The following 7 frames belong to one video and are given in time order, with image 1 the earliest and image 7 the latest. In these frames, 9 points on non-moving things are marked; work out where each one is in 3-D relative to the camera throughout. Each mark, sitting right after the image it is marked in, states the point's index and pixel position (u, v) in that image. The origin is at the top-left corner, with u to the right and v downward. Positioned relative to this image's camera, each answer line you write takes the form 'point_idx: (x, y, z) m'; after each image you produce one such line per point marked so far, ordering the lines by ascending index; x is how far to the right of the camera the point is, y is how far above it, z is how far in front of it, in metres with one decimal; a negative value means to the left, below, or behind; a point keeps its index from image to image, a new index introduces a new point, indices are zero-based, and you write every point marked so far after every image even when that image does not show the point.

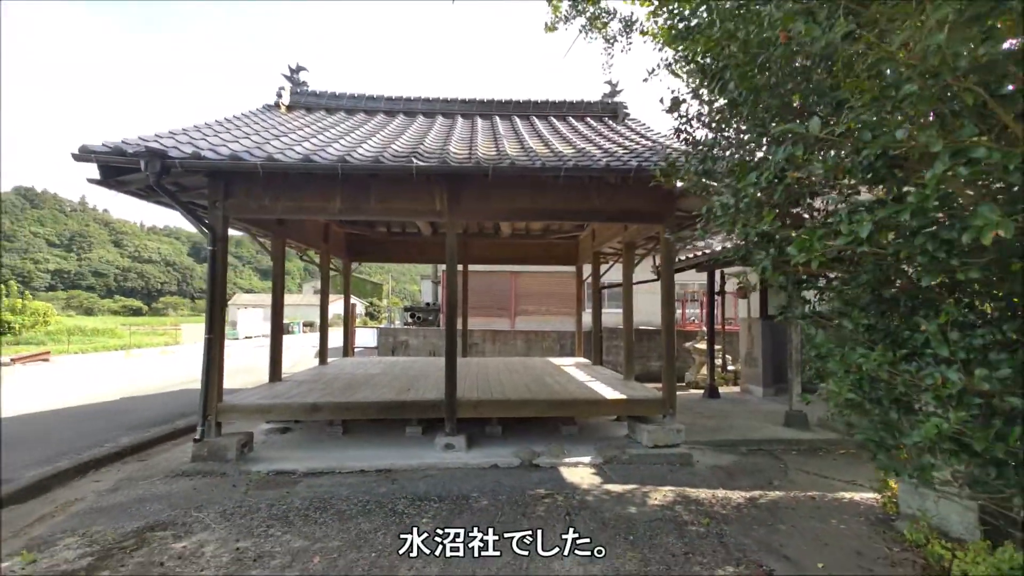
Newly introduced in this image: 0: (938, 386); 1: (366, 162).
0: (+1.5, -0.3, +1.6) m
1: (-1.4, +1.2, +4.3) m
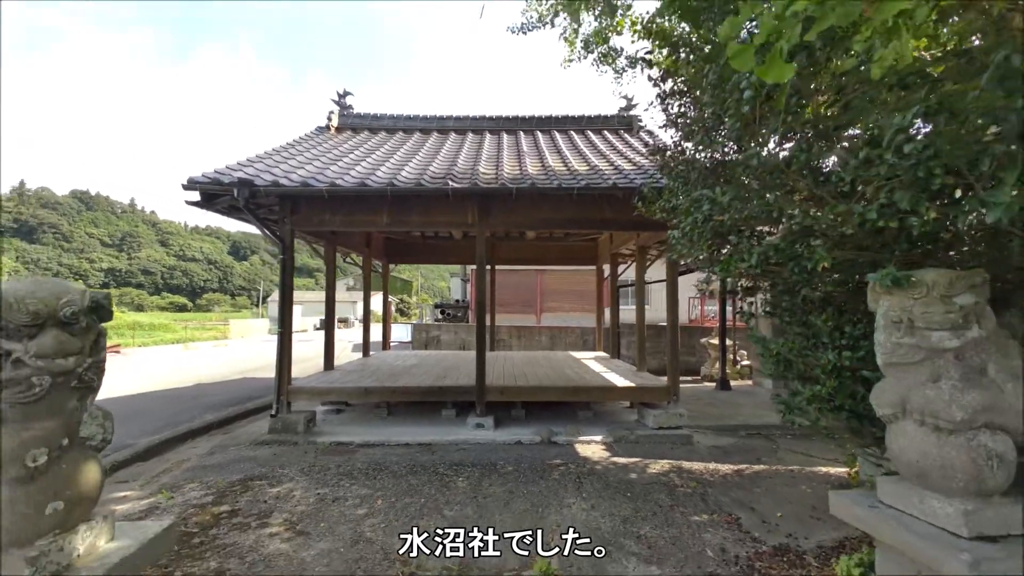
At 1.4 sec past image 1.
0: (+1.6, -0.4, +2.3) m
1: (-1.1, +1.2, +5.1) m
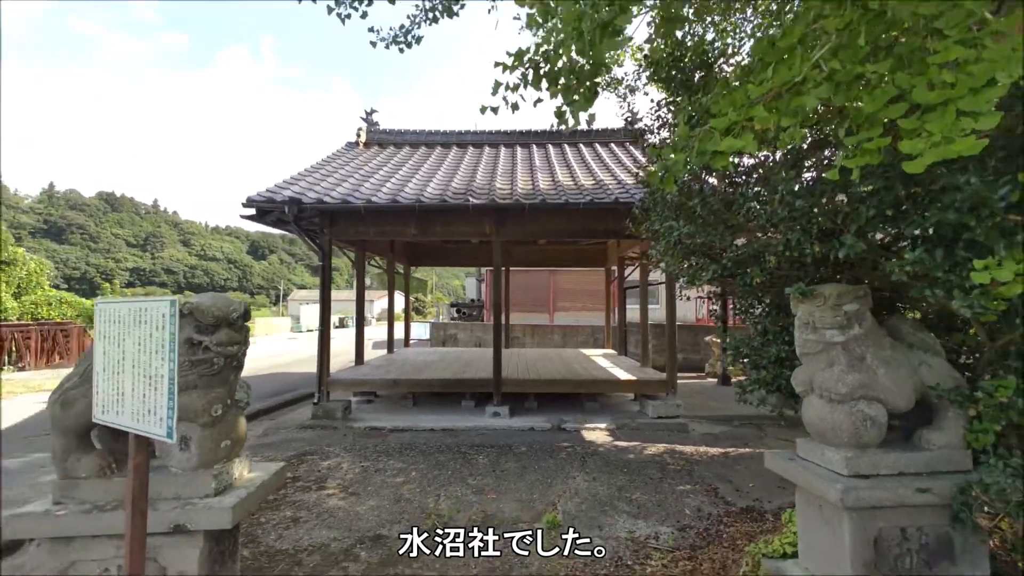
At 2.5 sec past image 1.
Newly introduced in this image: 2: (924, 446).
0: (+1.6, -0.4, +2.9) m
1: (-1.0, +1.1, +5.8) m
2: (+2.0, -0.8, +2.2) m
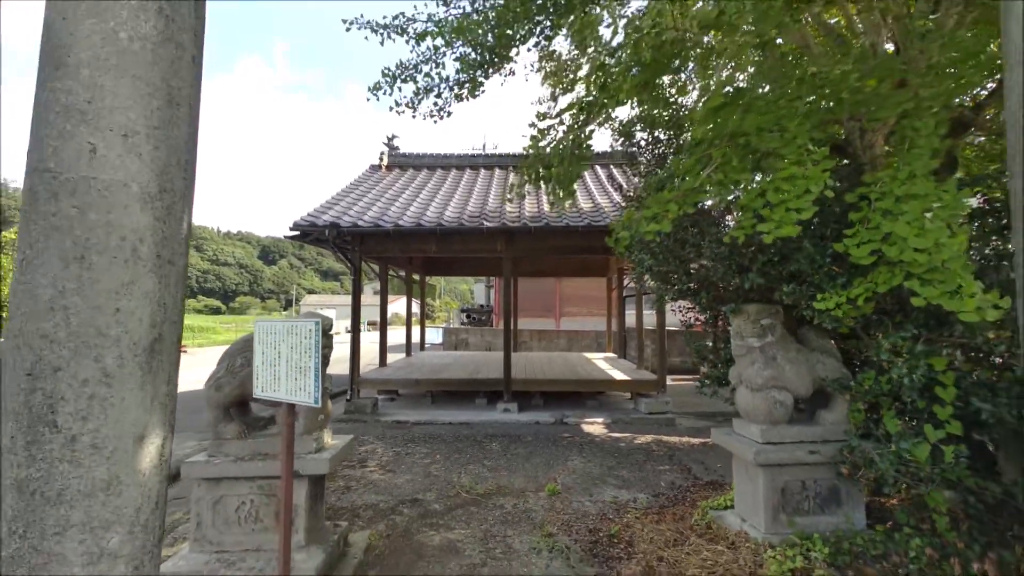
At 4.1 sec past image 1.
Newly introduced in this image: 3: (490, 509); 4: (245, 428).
0: (+1.7, -0.6, +3.7) m
1: (-0.8, +1.0, +6.7) m
2: (+2.1, -0.9, +3.0) m
3: (-0.2, -1.9, +3.9) m
4: (-1.7, -0.9, +2.9) m
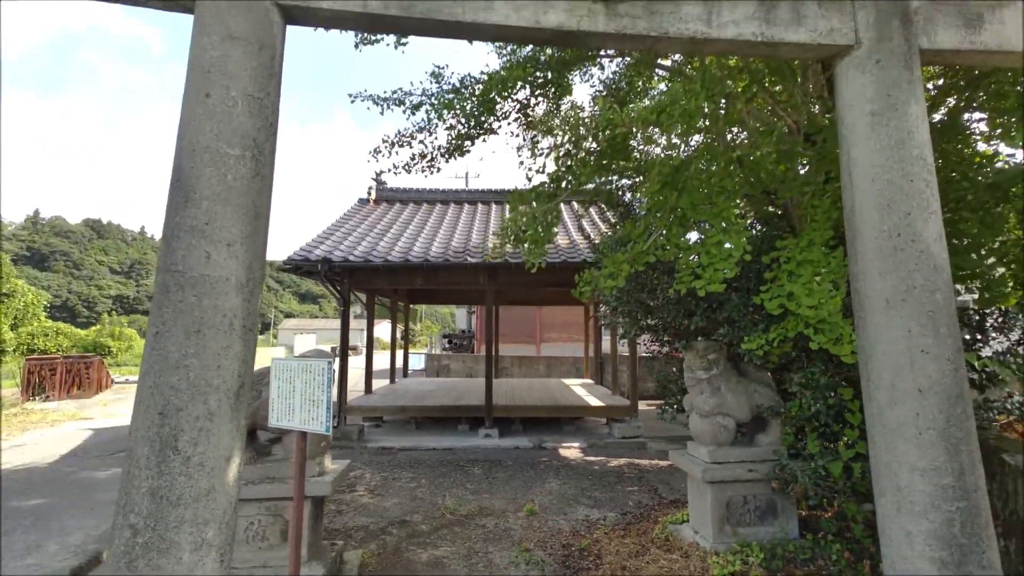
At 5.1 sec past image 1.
0: (+1.5, -0.9, +4.2) m
1: (-1.1, +0.5, +7.2) m
2: (+1.9, -1.2, +3.5) m
3: (-0.4, -2.3, +4.3) m
4: (-1.8, -1.2, +3.2) m
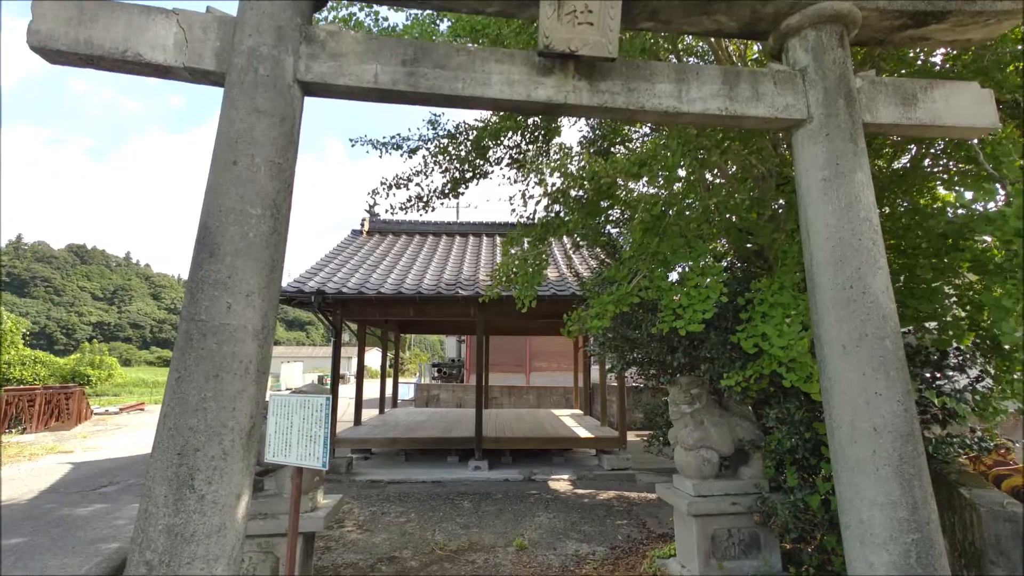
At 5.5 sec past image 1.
0: (+1.5, -1.3, +4.4) m
1: (-1.3, -0.1, +7.3) m
2: (+1.8, -1.5, +3.6) m
3: (-0.5, -2.6, +4.3) m
4: (-1.9, -1.5, +3.3) m
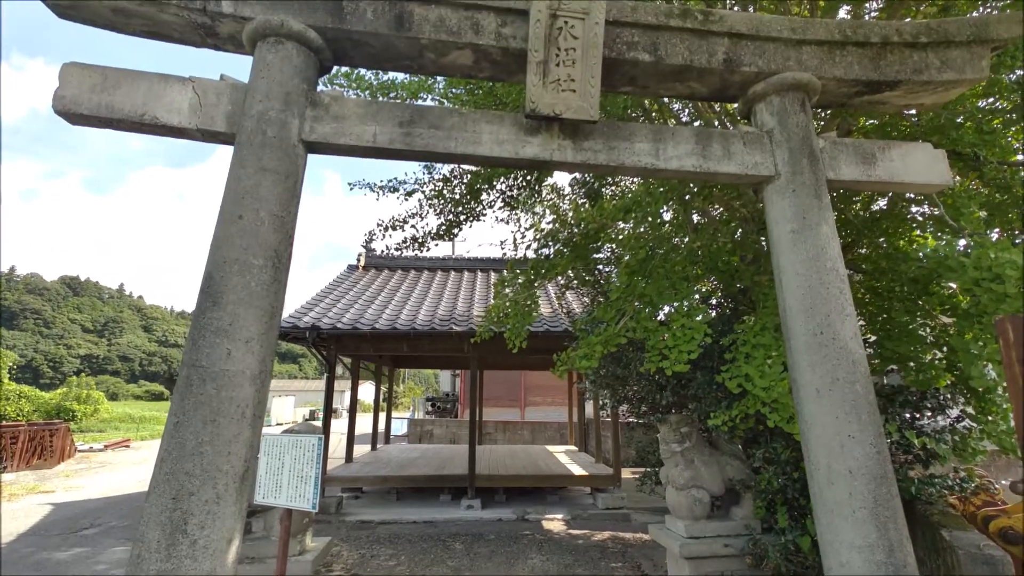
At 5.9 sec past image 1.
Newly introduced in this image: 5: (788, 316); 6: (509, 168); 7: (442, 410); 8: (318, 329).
0: (+1.4, -1.6, +4.4) m
1: (-1.4, -0.6, +7.4) m
2: (+1.8, -1.8, +3.6) m
3: (-0.5, -3.0, +4.2) m
4: (-2.0, -1.8, +3.2) m
5: (+1.4, -0.1, +2.2) m
6: (0.0, +0.7, +2.5) m
7: (-2.7, -4.8, +17.7) m
8: (-3.1, -0.6, +7.1) m
